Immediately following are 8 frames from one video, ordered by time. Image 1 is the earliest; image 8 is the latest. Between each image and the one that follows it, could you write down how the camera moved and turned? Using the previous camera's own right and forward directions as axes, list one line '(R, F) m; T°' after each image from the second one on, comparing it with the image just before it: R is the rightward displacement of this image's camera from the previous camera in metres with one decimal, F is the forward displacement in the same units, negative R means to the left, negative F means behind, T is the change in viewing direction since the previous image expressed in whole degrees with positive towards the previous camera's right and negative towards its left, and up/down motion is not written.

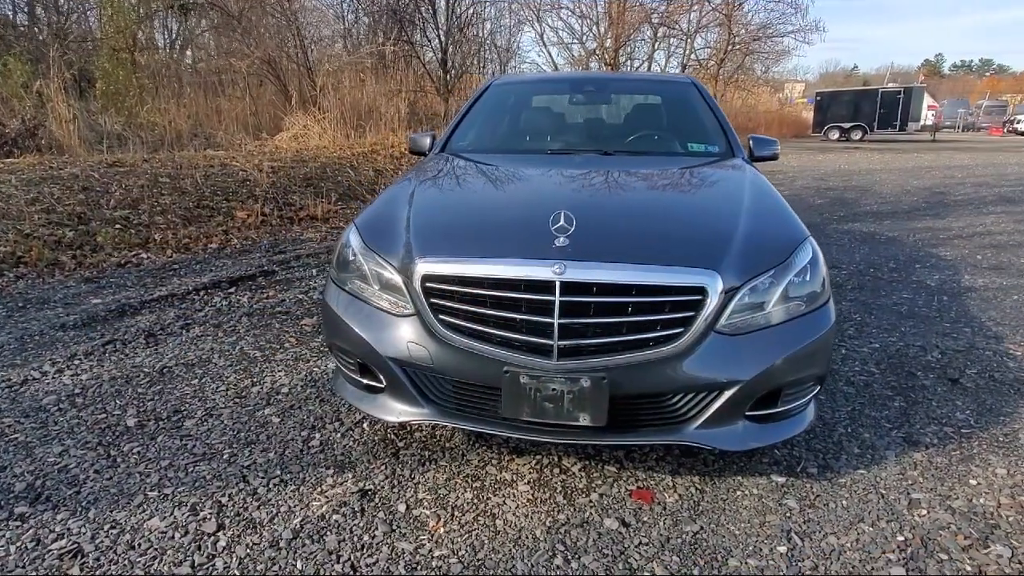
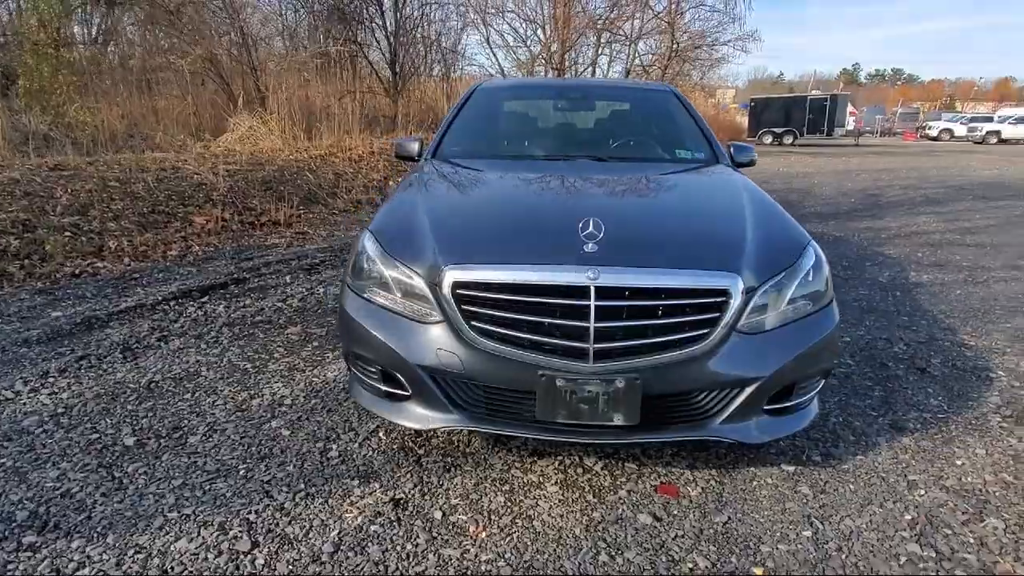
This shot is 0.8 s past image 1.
(-0.3, 0.0) m; +6°
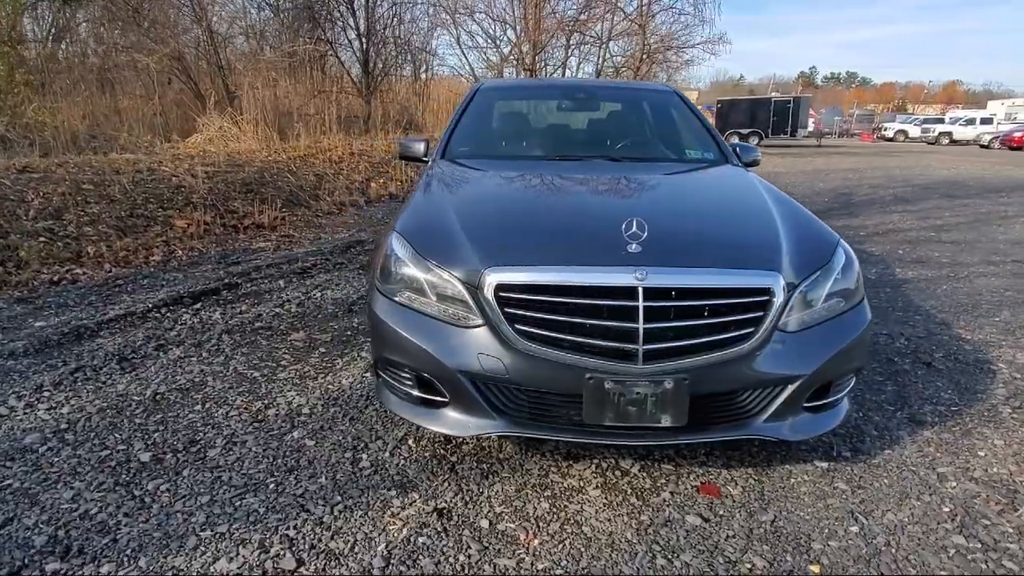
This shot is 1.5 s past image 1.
(-0.3, 0.0) m; +3°
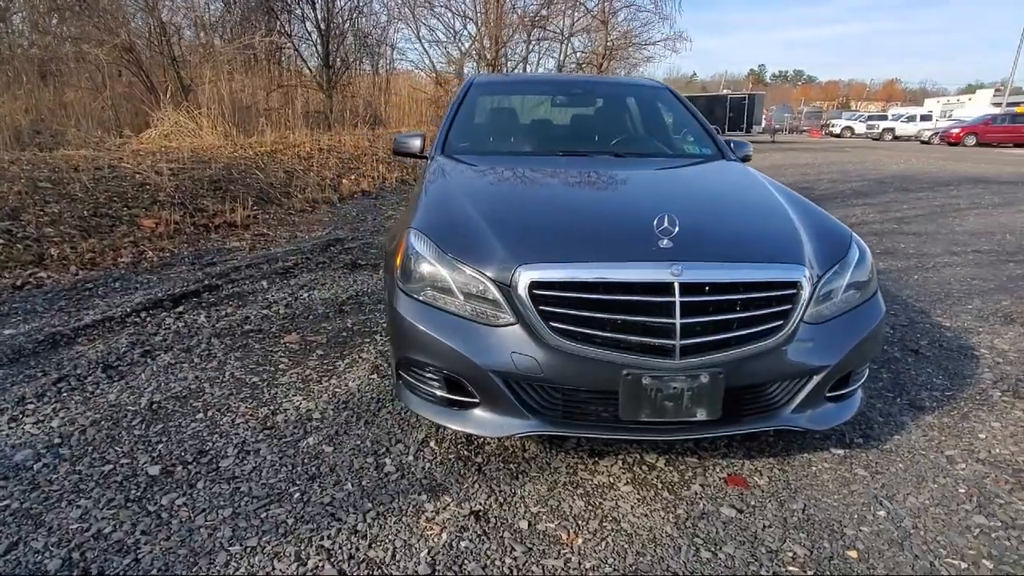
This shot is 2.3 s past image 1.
(-0.3, 0.0) m; +4°
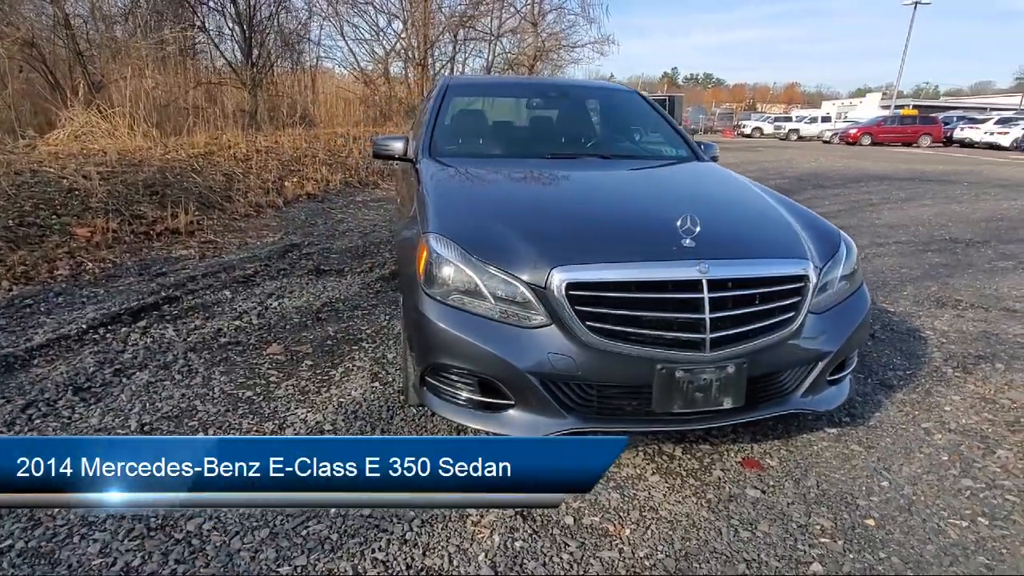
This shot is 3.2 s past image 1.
(-0.4, 0.0) m; +7°
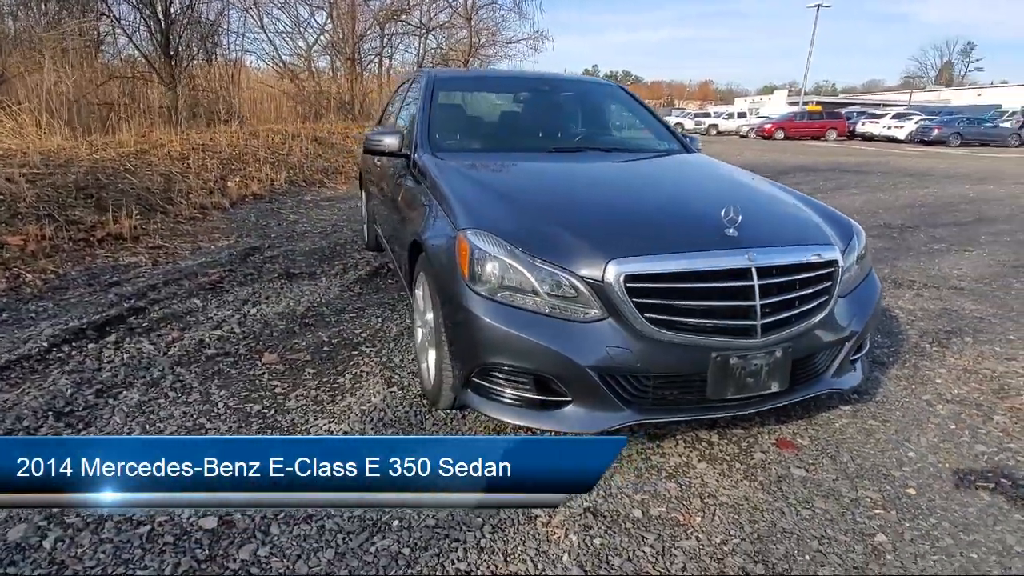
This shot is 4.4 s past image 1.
(-0.4, +0.1) m; +7°
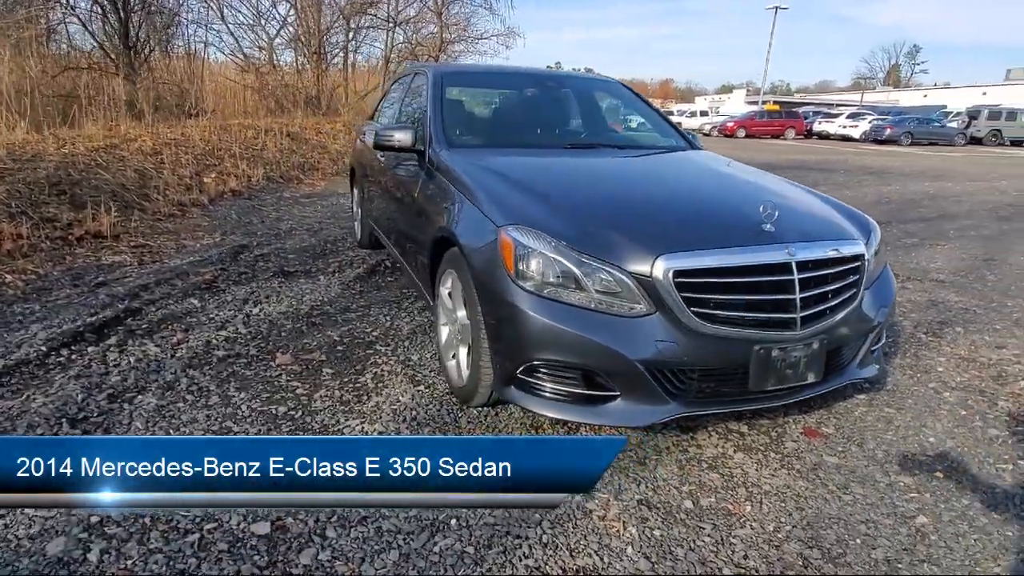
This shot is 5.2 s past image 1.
(-0.3, 0.0) m; +4°
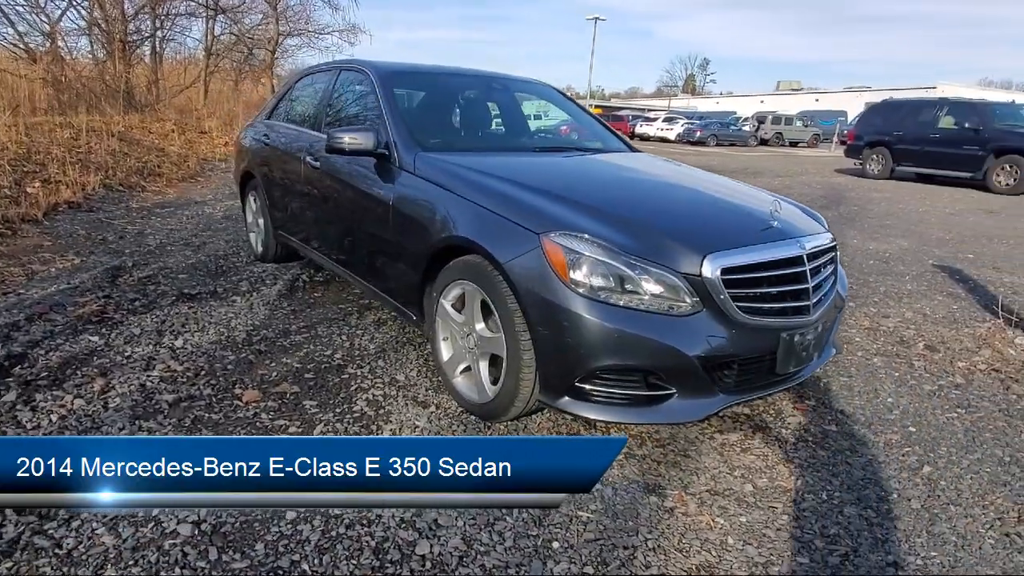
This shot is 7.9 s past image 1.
(-0.8, +0.2) m; +16°
